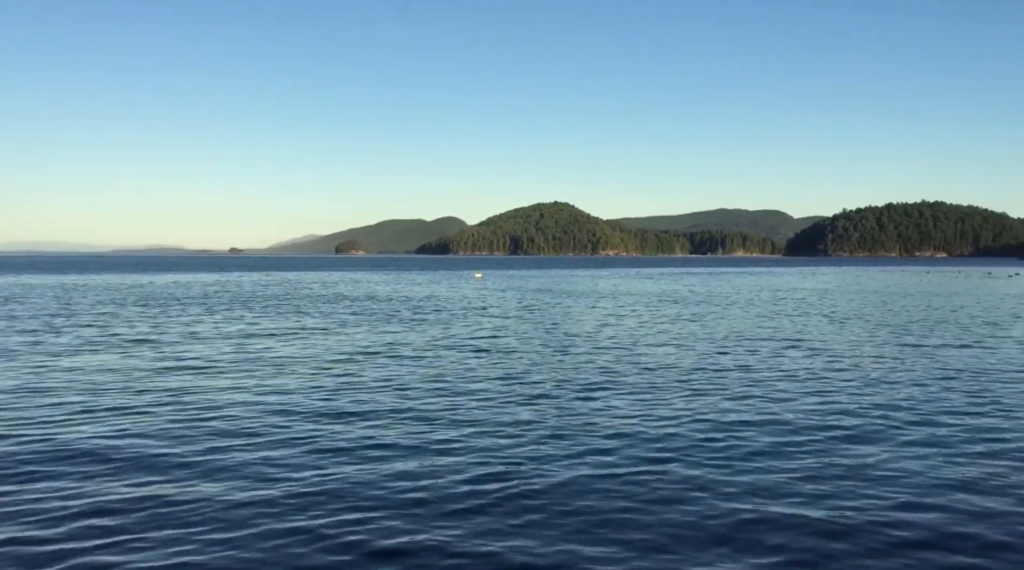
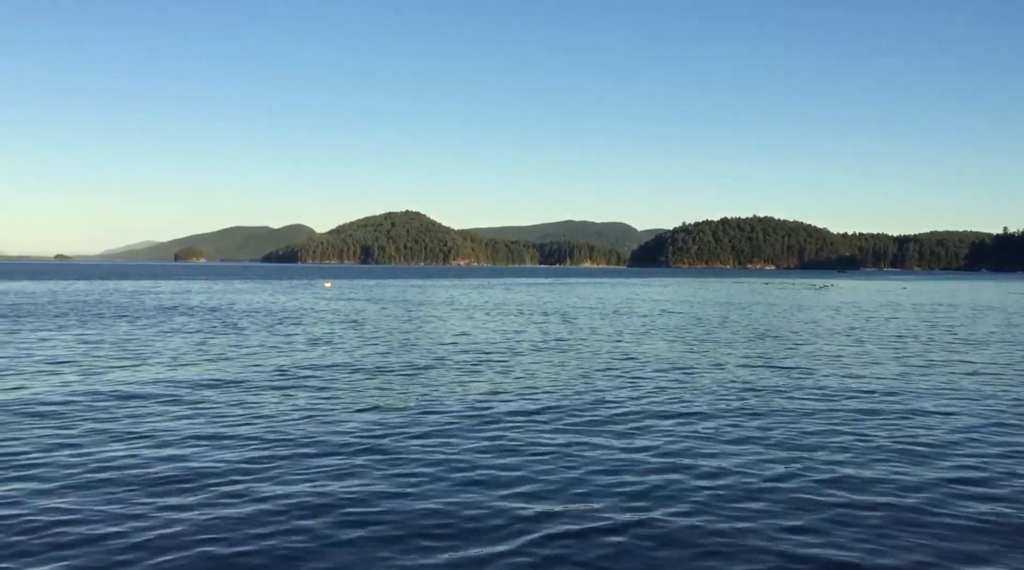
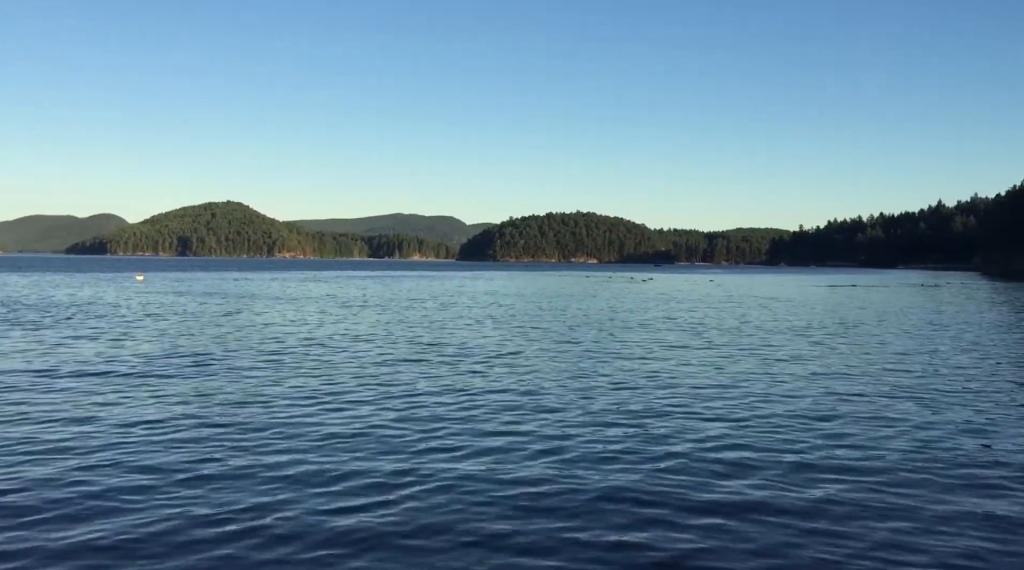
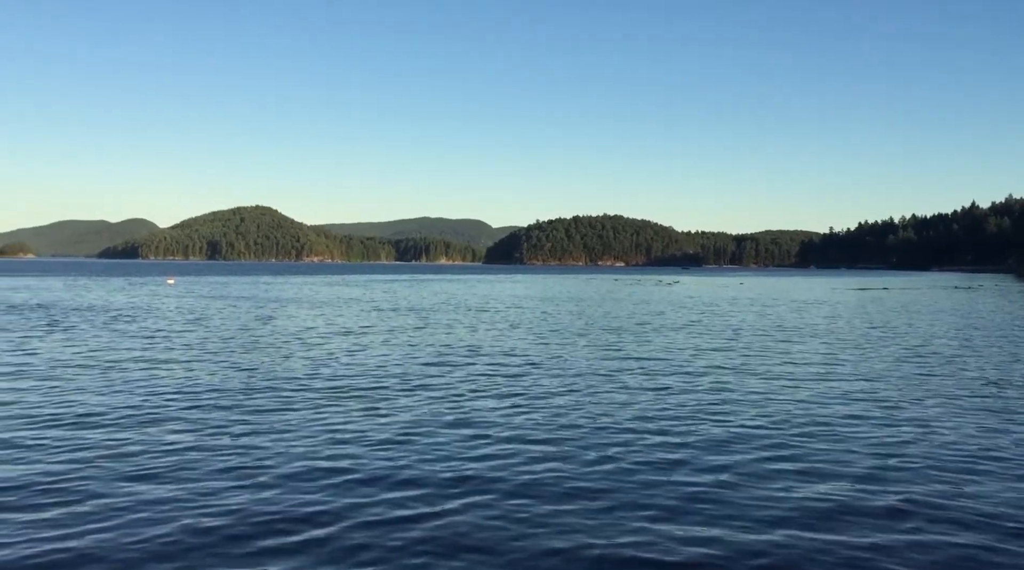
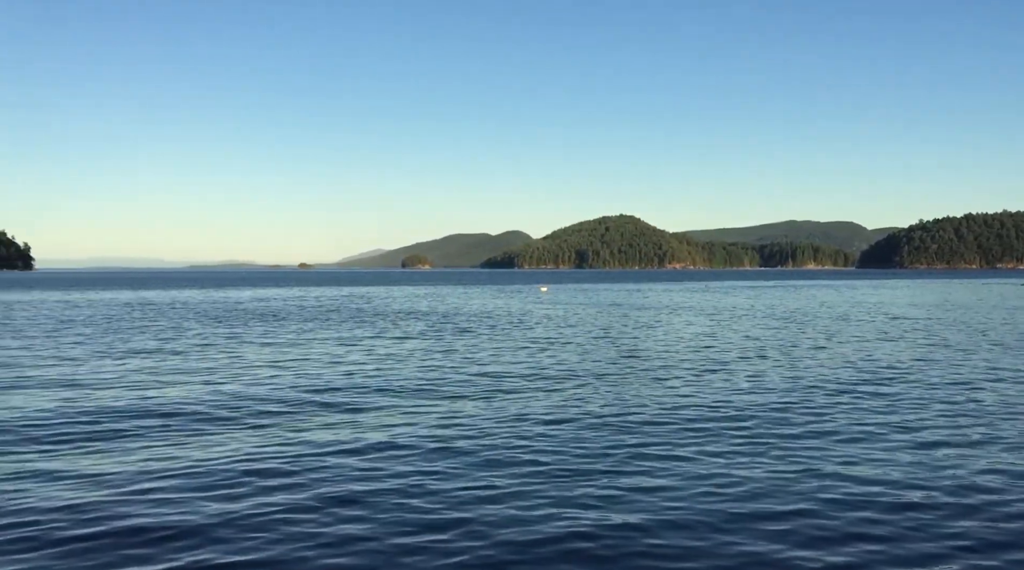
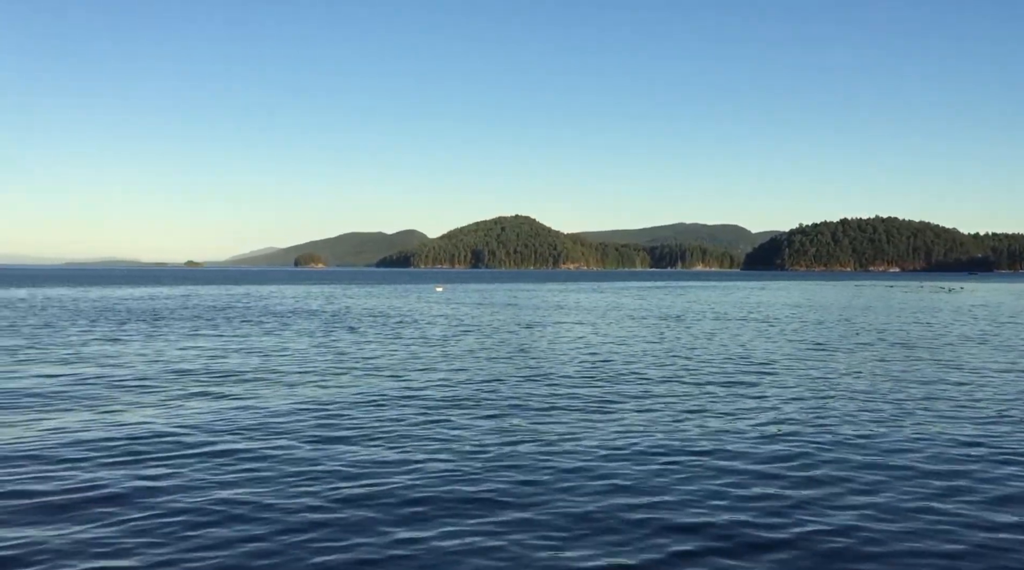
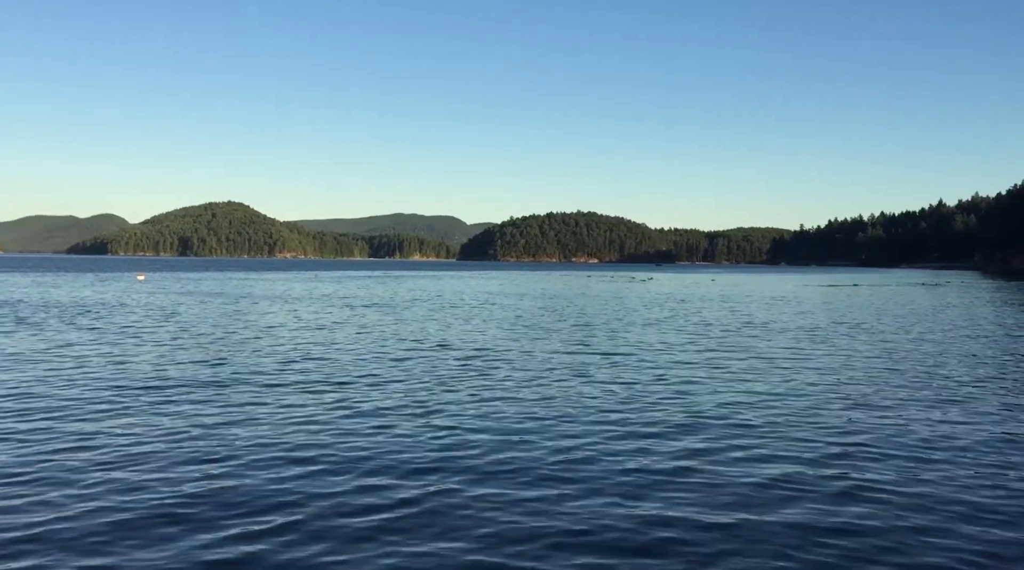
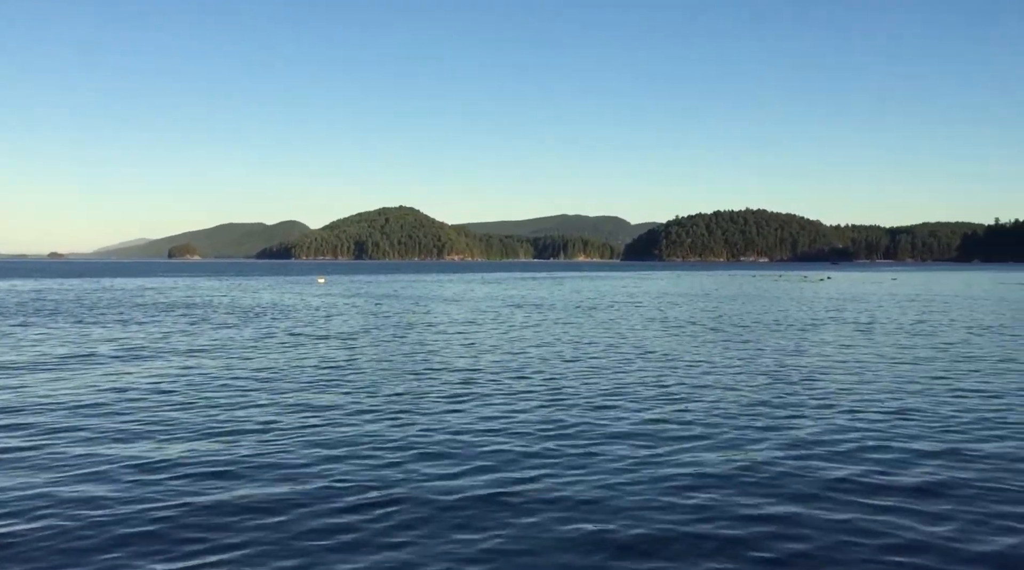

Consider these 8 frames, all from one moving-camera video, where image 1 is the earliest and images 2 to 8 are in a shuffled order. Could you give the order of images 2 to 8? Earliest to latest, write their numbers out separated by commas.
8, 3, 7, 4, 2, 6, 5
